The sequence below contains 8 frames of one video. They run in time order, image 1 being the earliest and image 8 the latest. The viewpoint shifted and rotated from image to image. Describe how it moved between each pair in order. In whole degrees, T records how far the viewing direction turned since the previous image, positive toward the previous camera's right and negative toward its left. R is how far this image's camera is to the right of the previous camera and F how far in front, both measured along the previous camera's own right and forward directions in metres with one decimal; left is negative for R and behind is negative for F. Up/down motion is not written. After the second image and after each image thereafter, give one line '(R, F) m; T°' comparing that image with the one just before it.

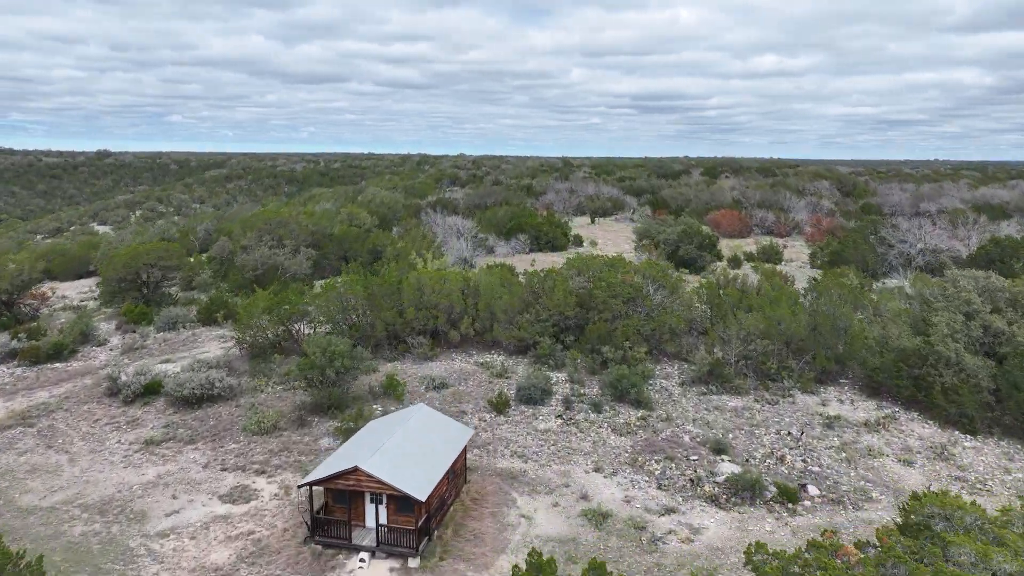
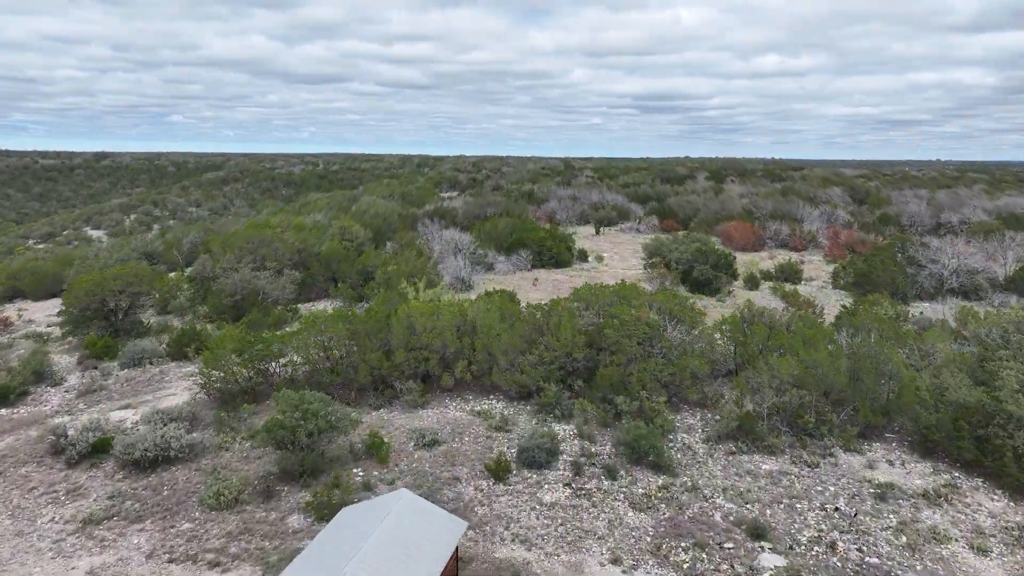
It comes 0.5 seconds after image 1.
(0.0, +0.8) m; 0°
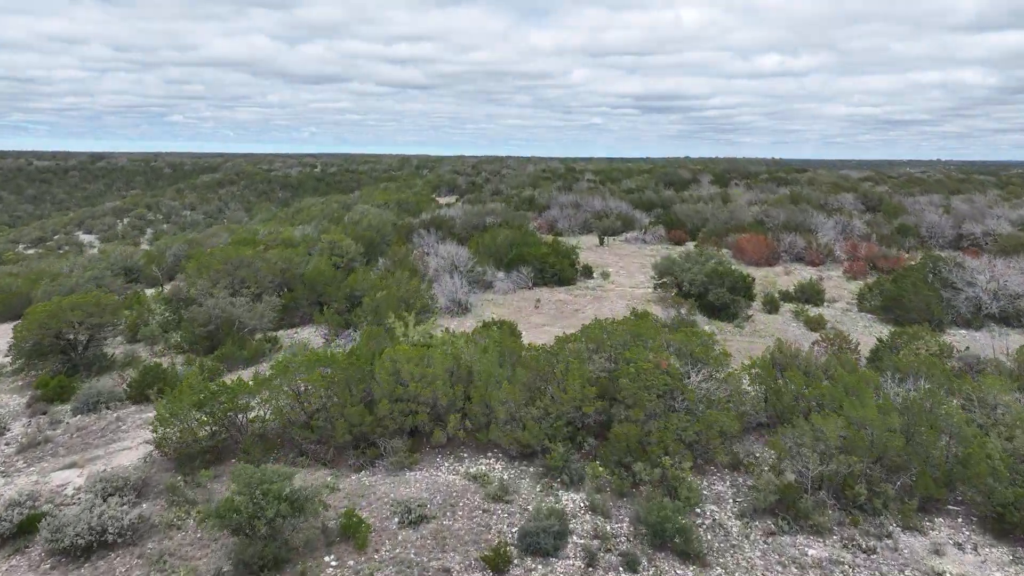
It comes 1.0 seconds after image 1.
(0.0, +0.8) m; 0°
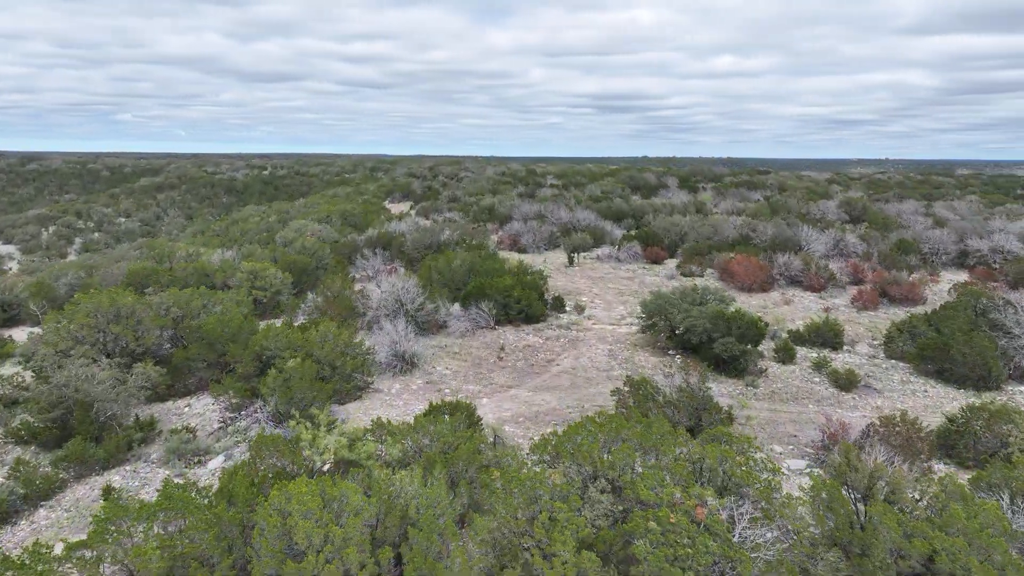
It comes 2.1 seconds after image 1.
(0.0, +1.9) m; +3°
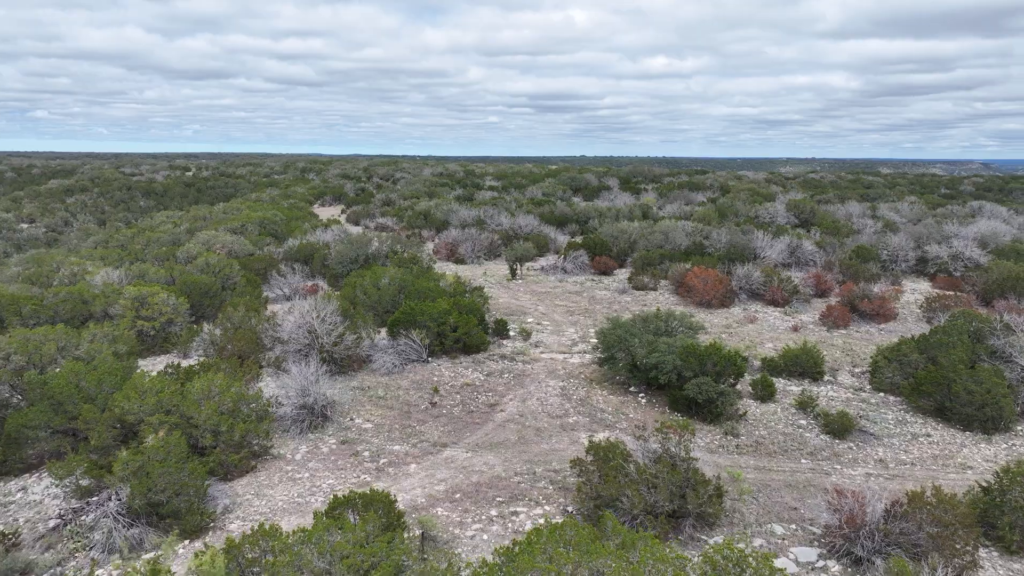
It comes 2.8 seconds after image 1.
(+0.1, +1.3) m; +5°
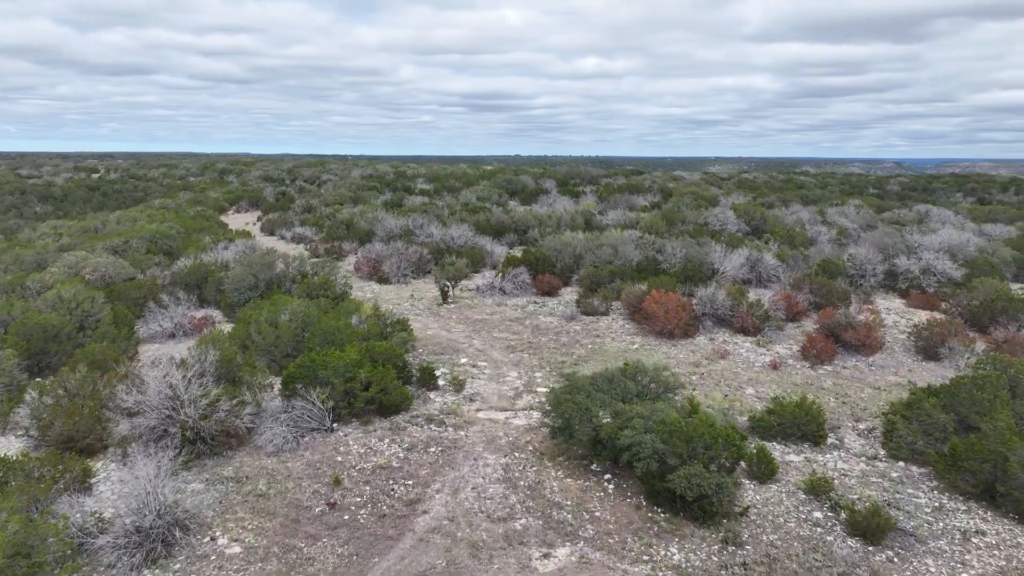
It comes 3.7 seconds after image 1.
(+0.1, +1.7) m; +5°
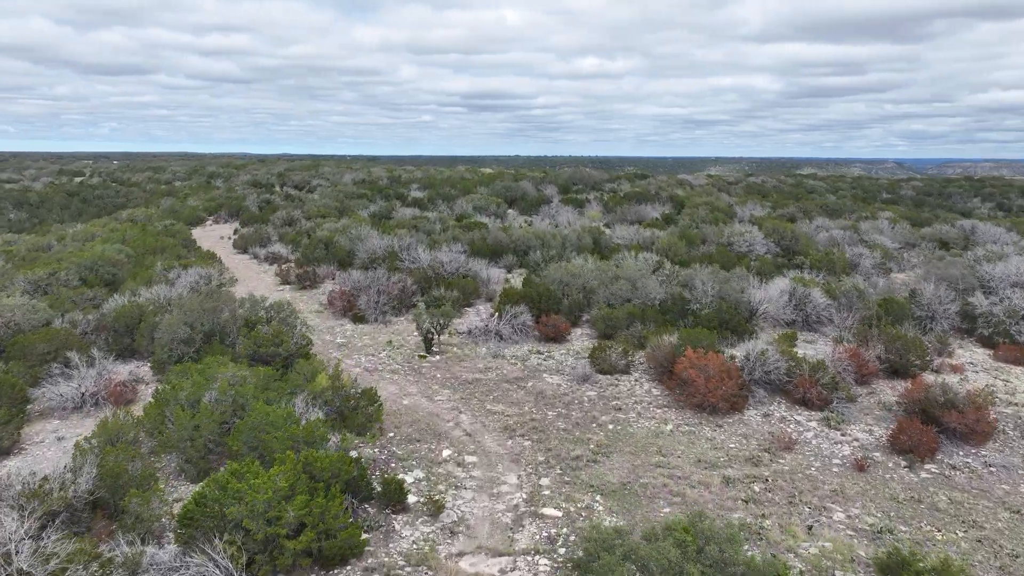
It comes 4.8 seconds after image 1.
(0.0, +2.1) m; 0°
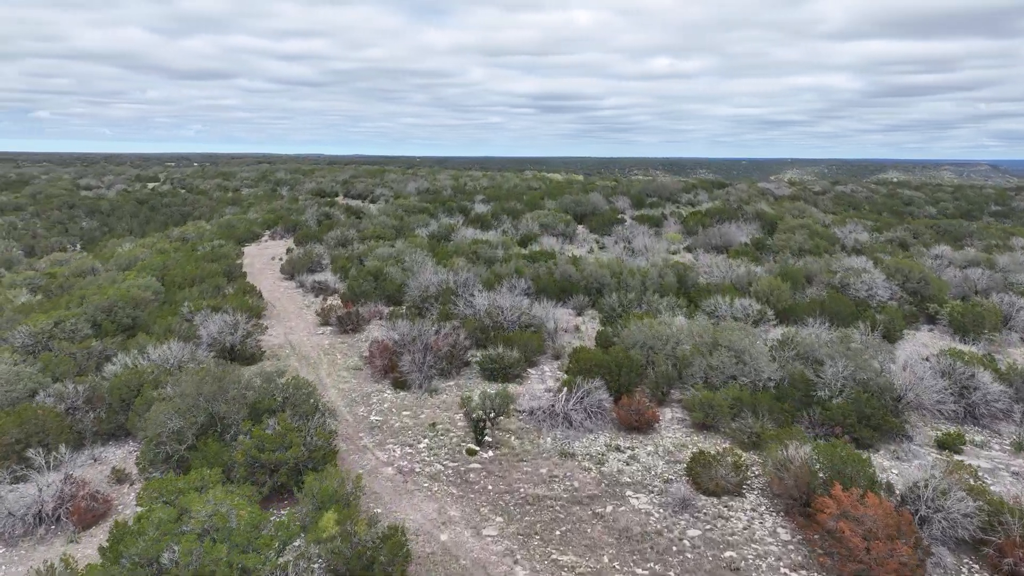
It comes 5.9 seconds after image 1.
(-0.1, +2.0) m; -5°
